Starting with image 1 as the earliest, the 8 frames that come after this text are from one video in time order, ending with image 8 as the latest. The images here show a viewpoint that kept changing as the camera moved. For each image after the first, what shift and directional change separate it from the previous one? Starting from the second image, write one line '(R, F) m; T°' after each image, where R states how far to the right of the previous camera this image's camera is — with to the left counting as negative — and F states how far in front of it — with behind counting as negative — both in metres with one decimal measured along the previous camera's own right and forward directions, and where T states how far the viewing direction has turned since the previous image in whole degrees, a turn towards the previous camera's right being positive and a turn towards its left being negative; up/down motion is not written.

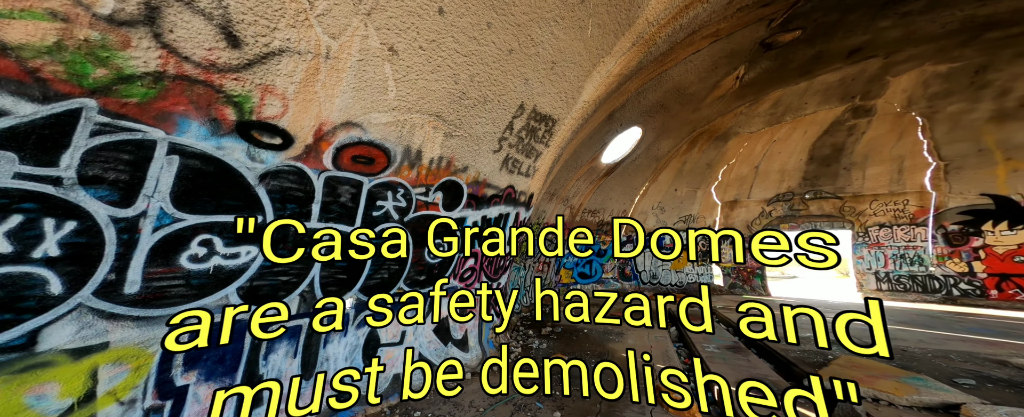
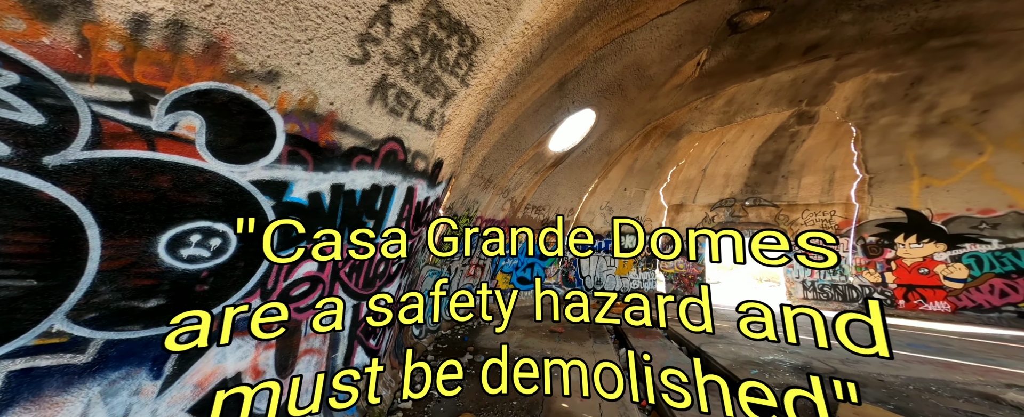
(+0.5, +1.5) m; +10°
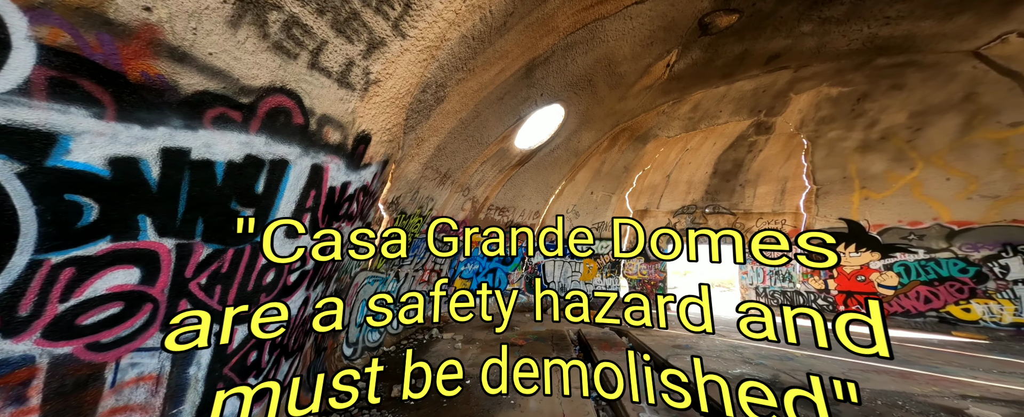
(+0.1, +0.6) m; +6°
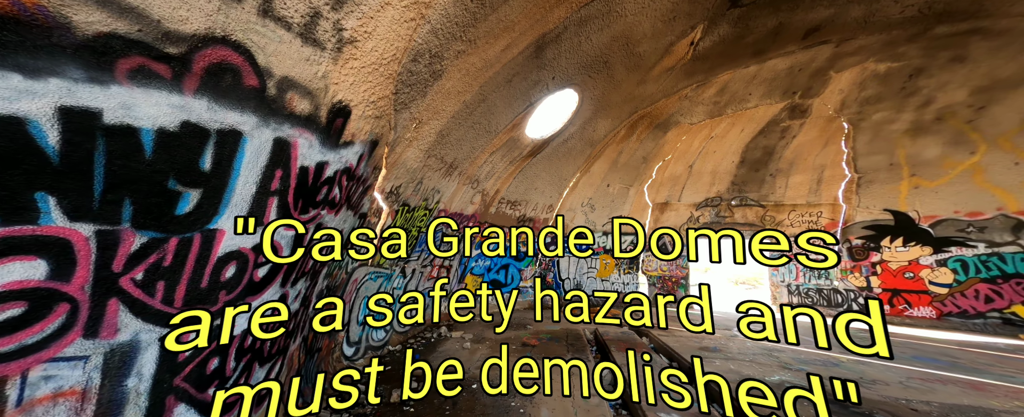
(+0.1, +0.4) m; -3°
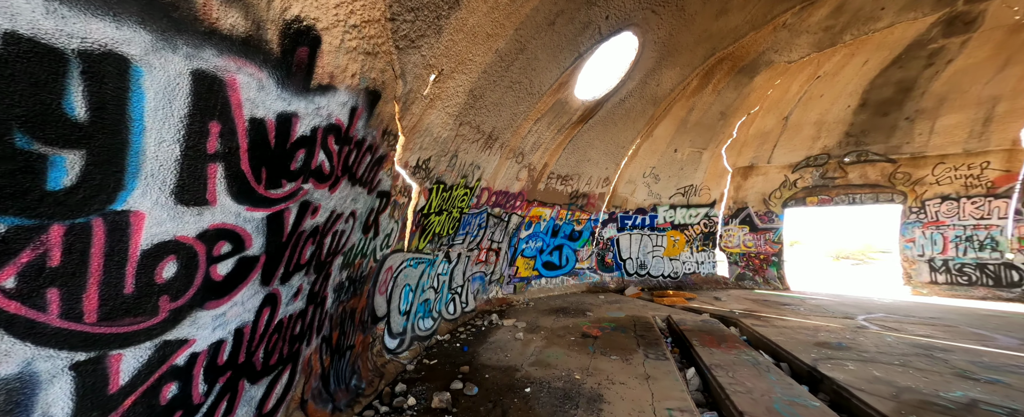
(0.0, +0.7) m; -10°
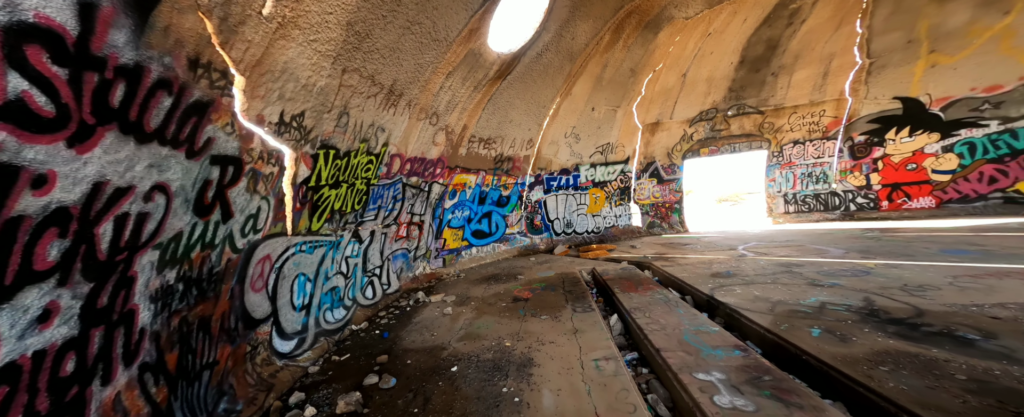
(+0.2, +0.3) m; +12°
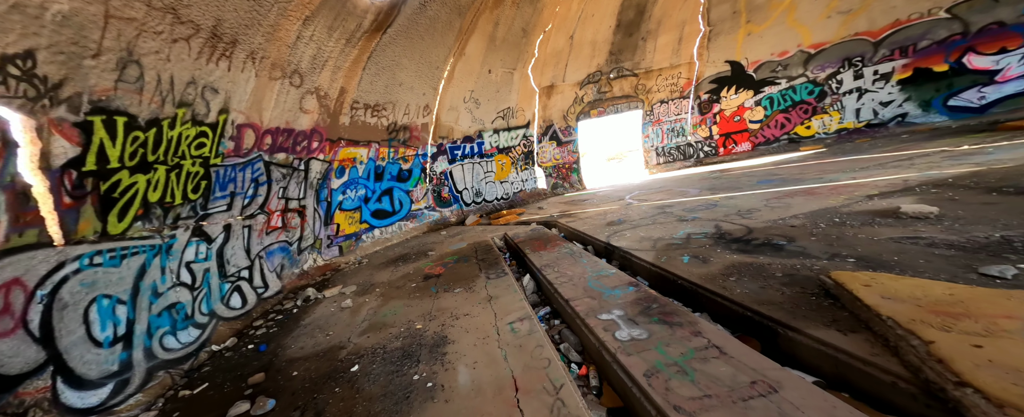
(+0.1, +0.2) m; +16°
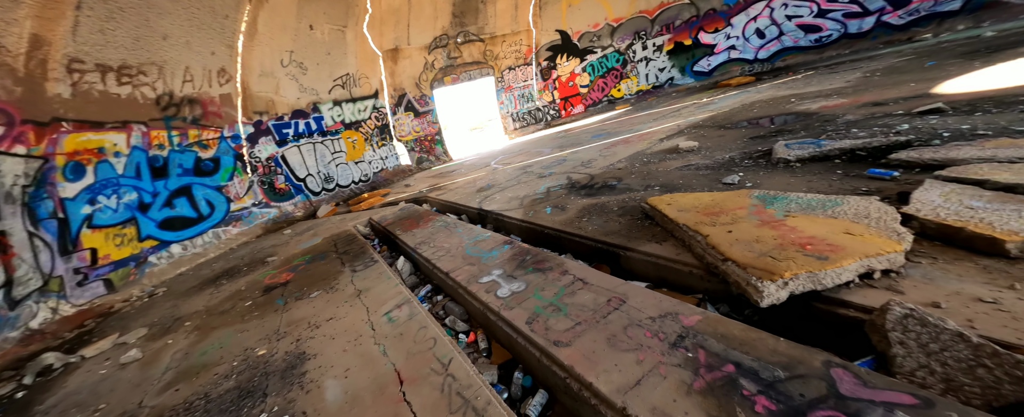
(+0.1, +0.2) m; +22°
